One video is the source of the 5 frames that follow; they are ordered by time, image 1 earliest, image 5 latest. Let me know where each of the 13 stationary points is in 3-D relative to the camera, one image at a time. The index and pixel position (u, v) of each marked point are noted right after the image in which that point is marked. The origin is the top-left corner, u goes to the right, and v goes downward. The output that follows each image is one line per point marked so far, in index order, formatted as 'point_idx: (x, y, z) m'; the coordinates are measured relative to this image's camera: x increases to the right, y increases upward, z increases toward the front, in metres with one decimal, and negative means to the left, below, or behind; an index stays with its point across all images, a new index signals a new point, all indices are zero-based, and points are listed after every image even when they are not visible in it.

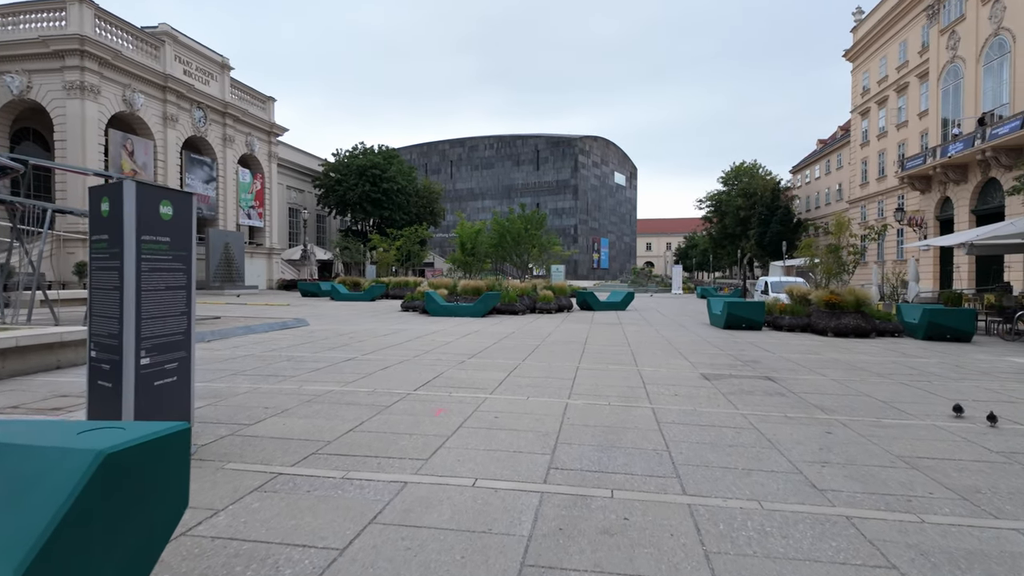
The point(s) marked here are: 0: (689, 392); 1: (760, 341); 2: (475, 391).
0: (+2.1, -1.3, +7.1) m
1: (+5.7, -1.2, +13.6) m
2: (-0.4, -1.2, +6.9) m
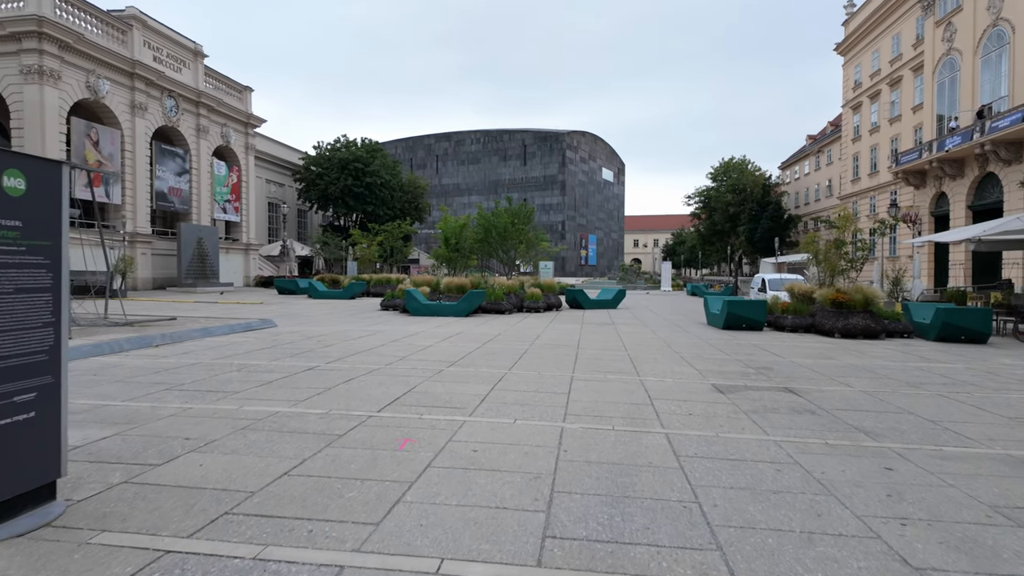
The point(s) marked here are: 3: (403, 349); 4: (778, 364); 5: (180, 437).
0: (+2.0, -1.3, +6.0) m
1: (+5.4, -1.2, +12.6) m
2: (-0.6, -1.2, +5.8) m
3: (-1.9, -1.1, +10.3) m
4: (+4.4, -1.2, +9.7) m
5: (-2.7, -1.2, +4.8) m
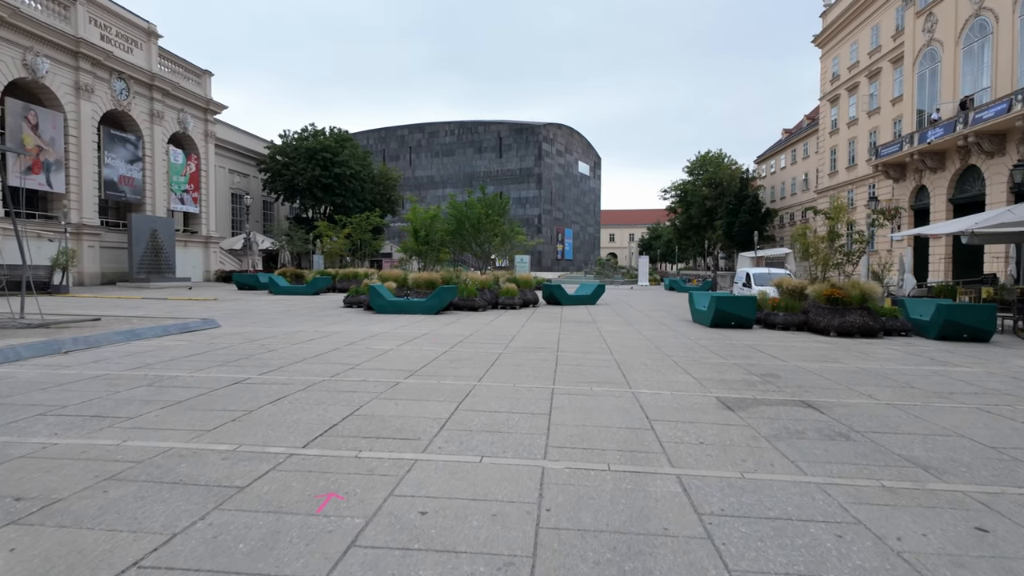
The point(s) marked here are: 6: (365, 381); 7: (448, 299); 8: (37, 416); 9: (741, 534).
0: (+1.7, -1.2, +4.9) m
1: (+4.9, -1.1, +11.6) m
2: (-0.9, -1.2, +4.5) m
3: (-2.3, -1.0, +8.9) m
4: (+4.0, -1.2, +8.6) m
5: (-2.9, -1.2, +3.4) m
6: (-1.7, -1.1, +6.9) m
7: (-1.9, -0.3, +17.5) m
8: (-4.3, -1.1, +5.3) m
9: (+1.2, -1.3, +3.1) m
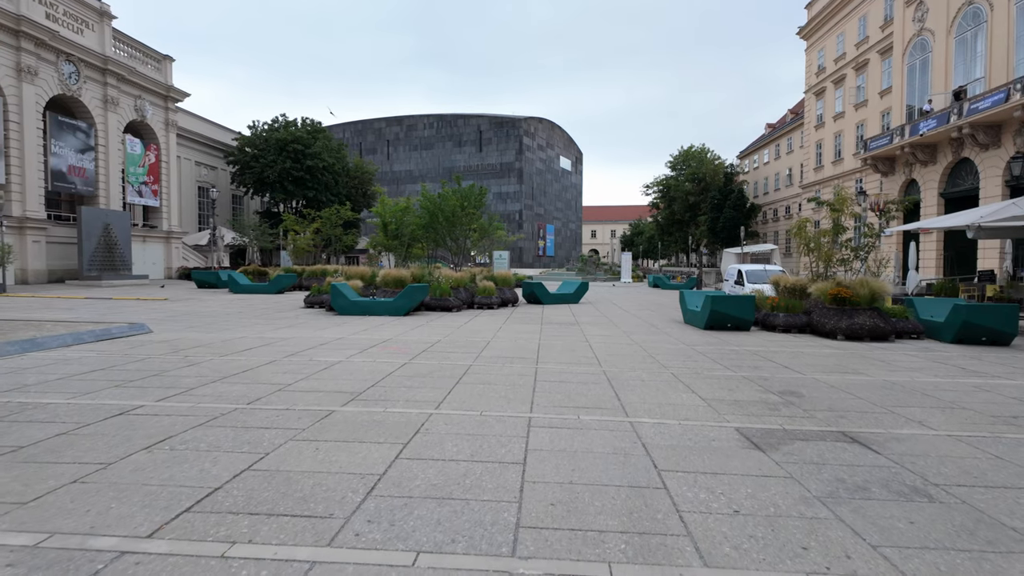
0: (+1.5, -1.3, +3.5) m
1: (+4.4, -1.1, +10.3) m
2: (-1.1, -1.2, +3.0) m
3: (-2.7, -1.0, +7.4) m
4: (+3.6, -1.2, +7.3) m
5: (-3.1, -1.3, +1.9) m
6: (-2.0, -1.1, +5.4) m
7: (-2.5, -0.3, +16.0) m
8: (-4.5, -1.2, +3.7) m
9: (+1.0, -1.3, +1.7) m
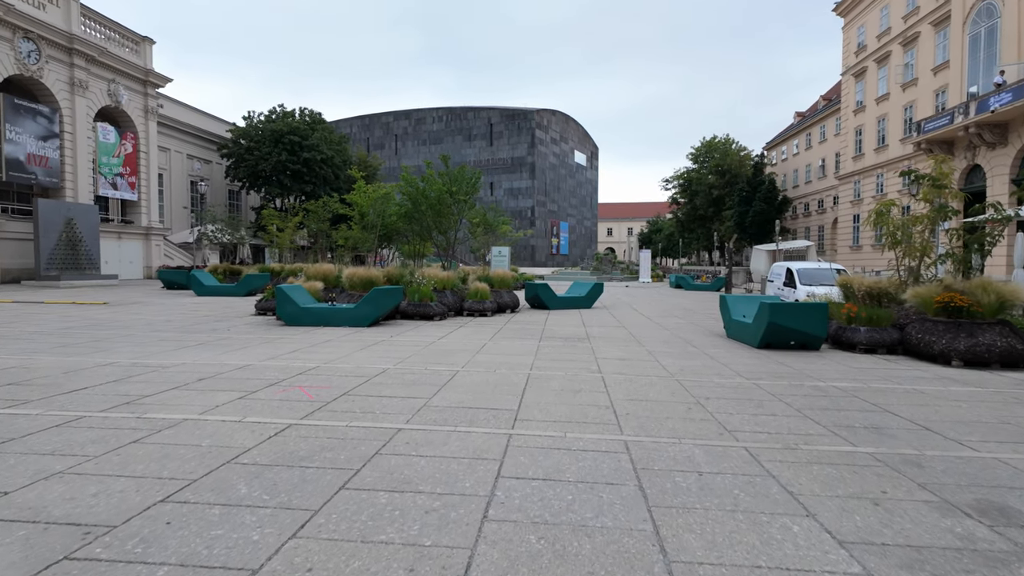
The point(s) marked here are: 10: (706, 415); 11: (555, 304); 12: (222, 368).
0: (+1.0, -1.4, +0.1) m
1: (+4.1, -1.2, +6.8) m
2: (-1.6, -1.3, -0.3) m
3: (-3.1, -1.1, +4.2) m
4: (+3.2, -1.3, +3.9) m
5: (-3.6, -1.4, -1.3) m
6: (-2.5, -1.2, +2.1) m
7: (-2.7, -0.3, +12.7) m
8: (-5.0, -1.3, +0.5) m
9: (+0.5, -1.4, -1.6) m
10: (+1.7, -1.2, +5.5) m
11: (+1.3, -0.5, +17.9) m
12: (-3.6, -1.0, +7.5) m
